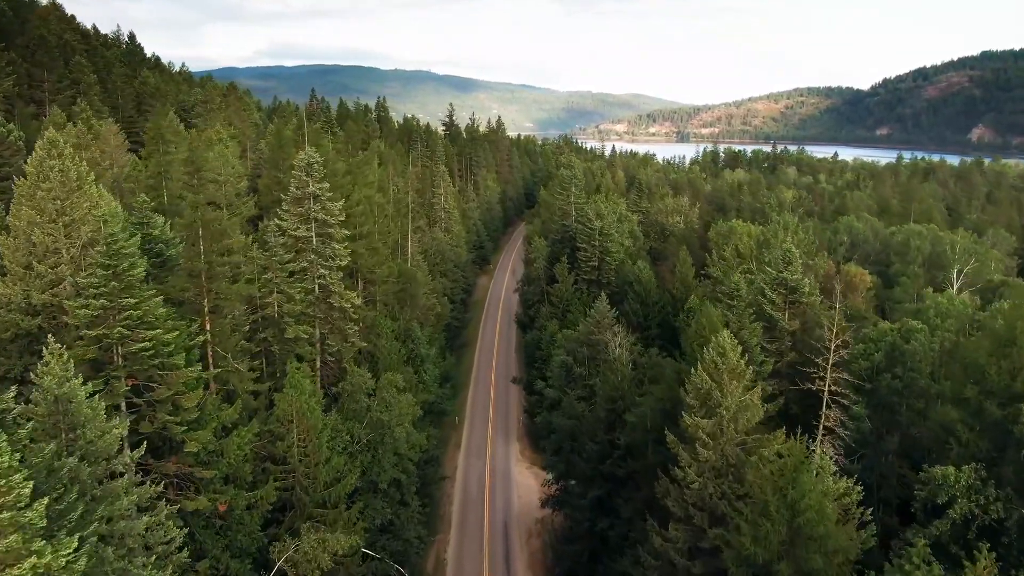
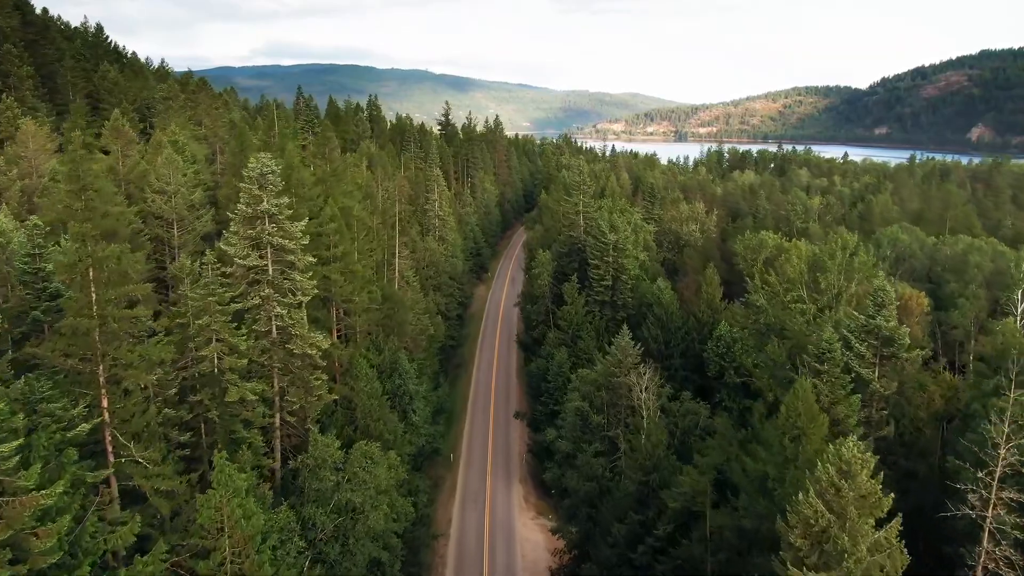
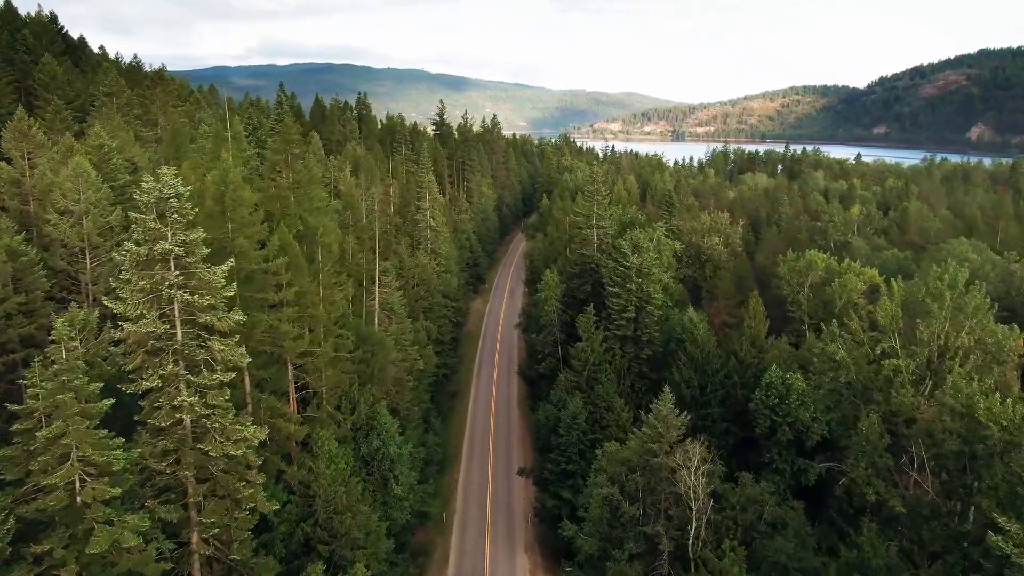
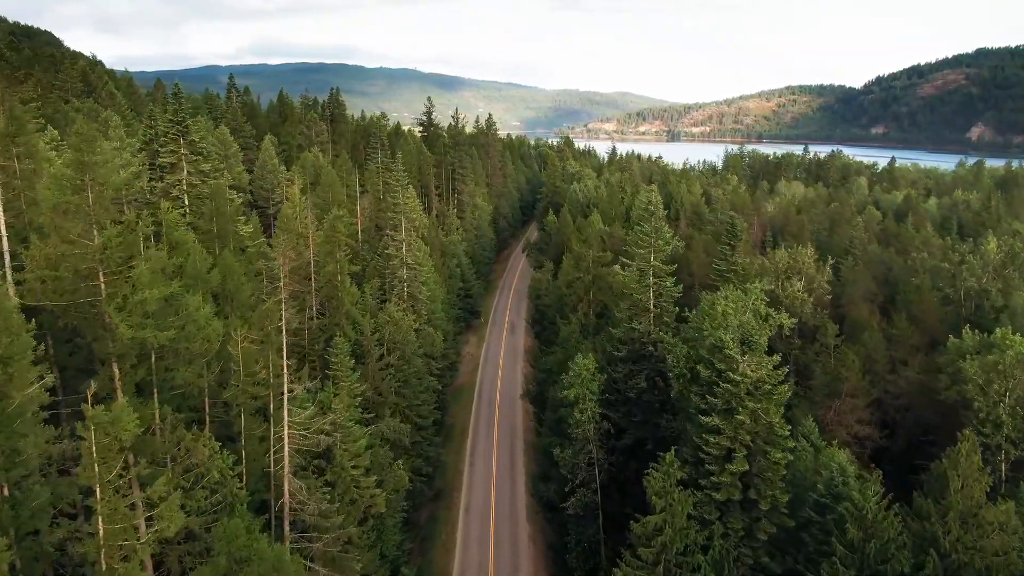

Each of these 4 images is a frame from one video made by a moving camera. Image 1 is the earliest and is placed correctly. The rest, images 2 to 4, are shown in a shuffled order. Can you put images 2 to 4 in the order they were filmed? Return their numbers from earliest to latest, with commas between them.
2, 3, 4
